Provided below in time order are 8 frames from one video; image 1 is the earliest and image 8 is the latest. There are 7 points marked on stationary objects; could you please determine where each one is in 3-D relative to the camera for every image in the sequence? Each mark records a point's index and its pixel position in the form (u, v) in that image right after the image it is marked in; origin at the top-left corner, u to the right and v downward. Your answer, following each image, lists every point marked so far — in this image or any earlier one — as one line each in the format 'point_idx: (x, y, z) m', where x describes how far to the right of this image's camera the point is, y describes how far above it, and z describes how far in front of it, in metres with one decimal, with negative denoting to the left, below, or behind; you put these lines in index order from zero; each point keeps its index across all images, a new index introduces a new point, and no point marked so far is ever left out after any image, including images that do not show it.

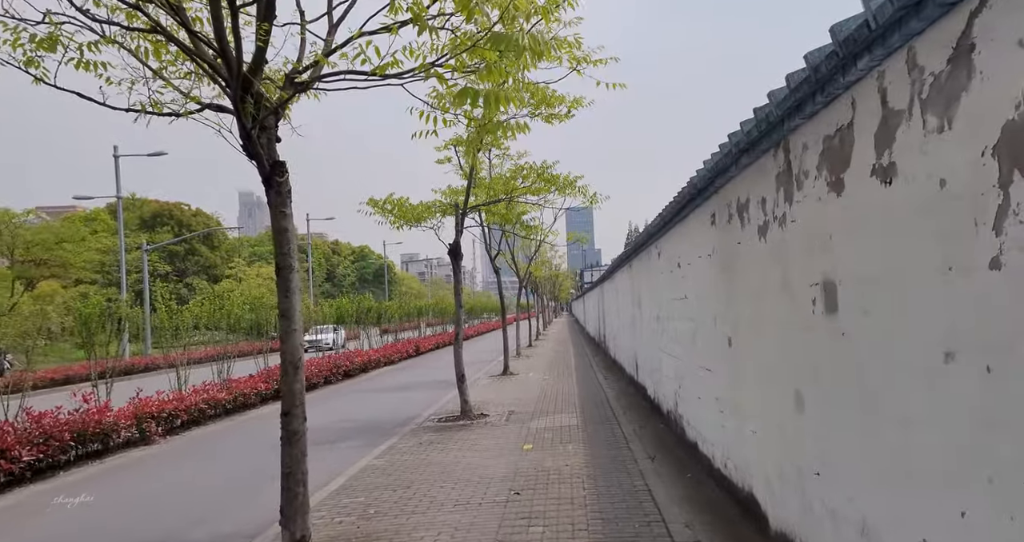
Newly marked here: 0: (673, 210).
0: (+1.6, +0.6, +6.5) m
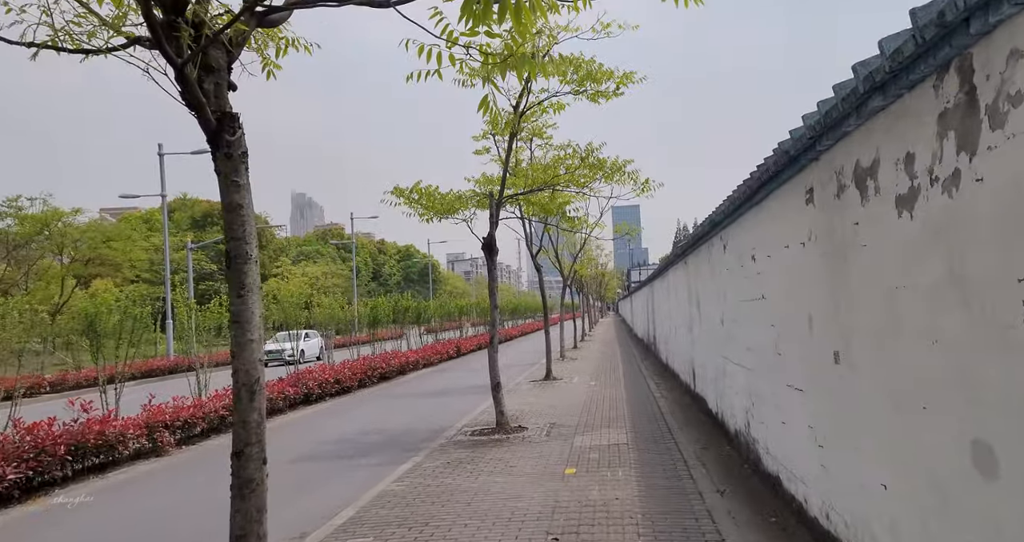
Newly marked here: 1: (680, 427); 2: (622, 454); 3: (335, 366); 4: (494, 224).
0: (+2.0, +0.7, +5.3) m
1: (+2.4, -2.2, +9.0) m
2: (+1.3, -2.2, +7.6) m
3: (-4.5, -2.4, +16.2) m
4: (-0.3, +0.8, +9.9) m
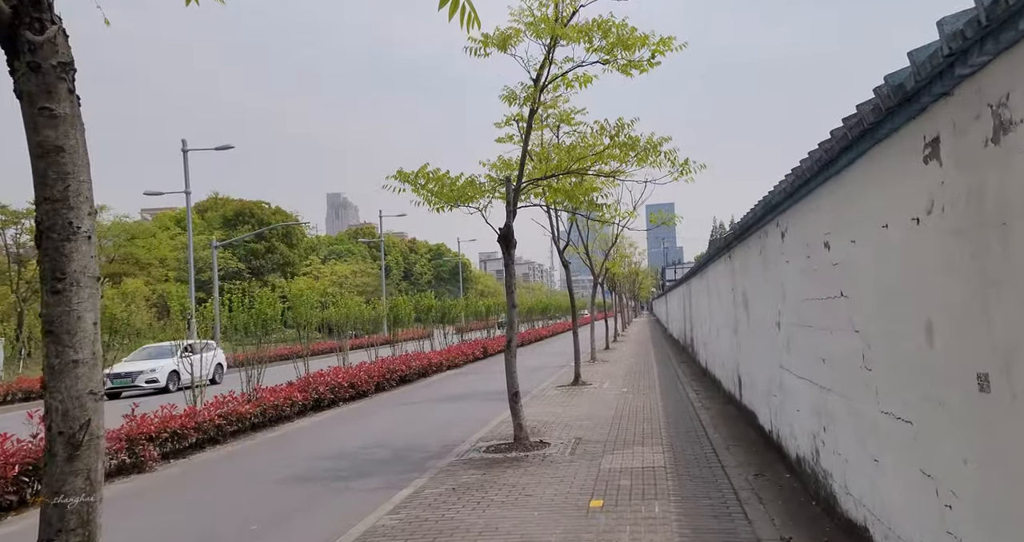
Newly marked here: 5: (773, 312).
0: (+2.0, +0.7, +4.1) m
1: (+2.6, -2.1, +7.8) m
2: (+1.5, -2.1, +6.4) m
3: (-3.9, -2.4, +15.3) m
4: (0.0, +0.8, +8.8) m
5: (+2.8, -0.4, +6.8) m
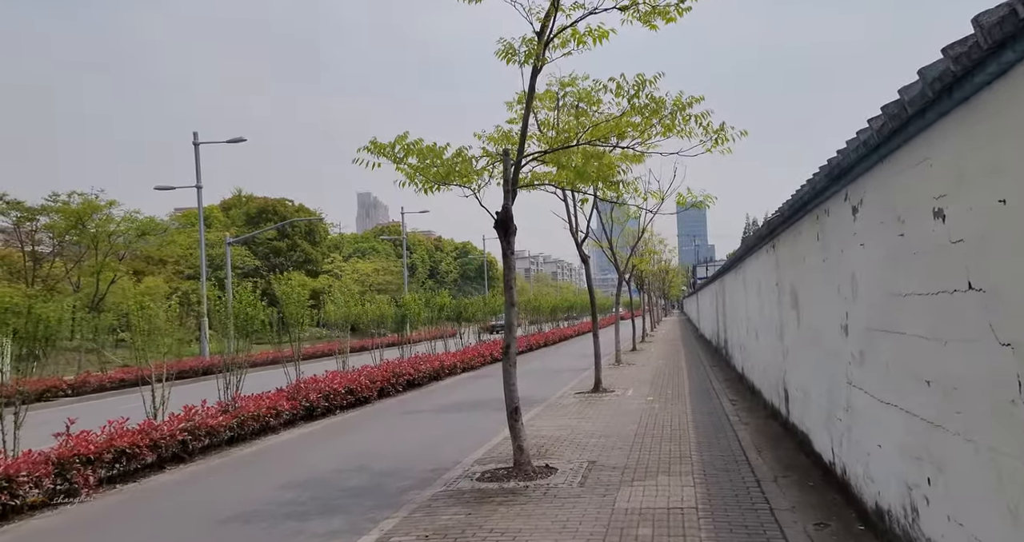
0: (+1.8, +0.8, +2.6) m
1: (+2.6, -2.0, +6.3) m
2: (+1.4, -2.0, +5.0) m
3: (-3.6, -2.3, +14.1) m
4: (0.0, +0.9, +7.4) m
5: (+2.7, -0.4, +5.3) m
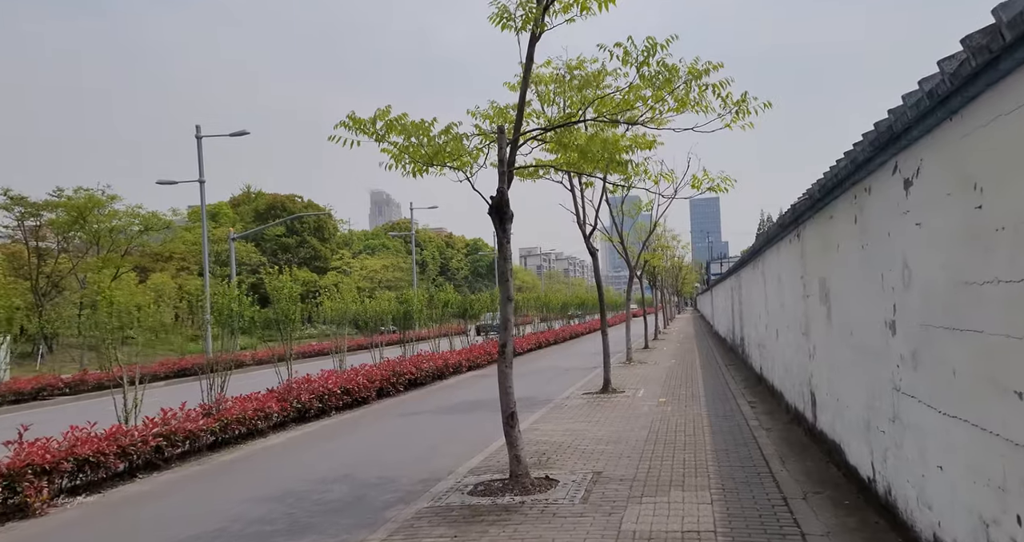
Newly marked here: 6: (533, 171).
0: (+1.7, +0.9, +1.9) m
1: (+2.5, -2.0, +5.5) m
2: (+1.3, -1.9, +4.3) m
3: (-3.5, -2.1, +13.5) m
4: (0.0, +1.0, +6.7) m
5: (+2.6, -0.3, +4.5) m
6: (+0.4, +2.0, +12.5) m
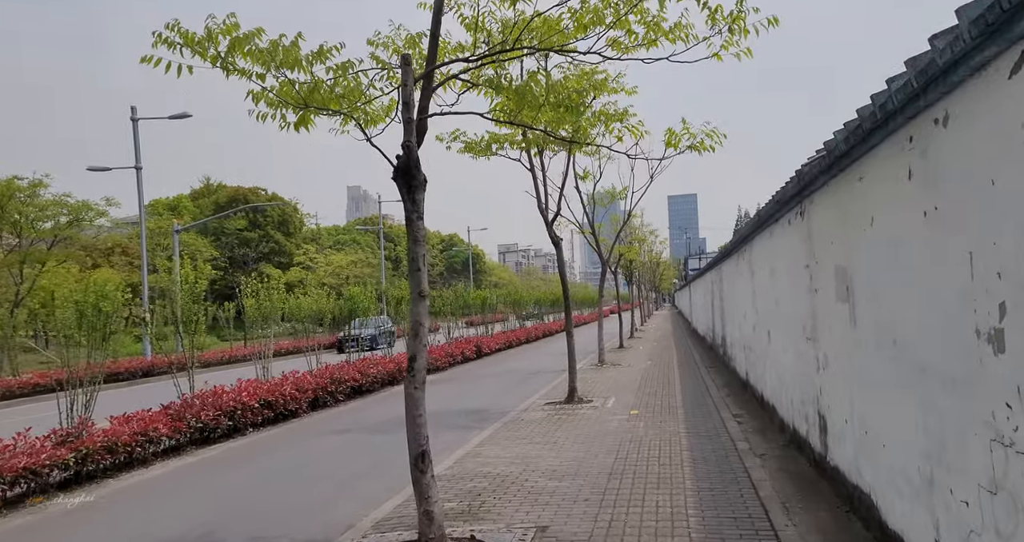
0: (+1.1, +1.0, +0.2) m
1: (+1.9, -1.9, +3.9) m
2: (+0.7, -1.9, +2.6) m
3: (-4.4, -2.0, +11.6) m
4: (-0.7, +1.1, +4.9) m
5: (+2.0, -0.2, +2.9) m
6: (-0.5, +2.1, +10.8) m
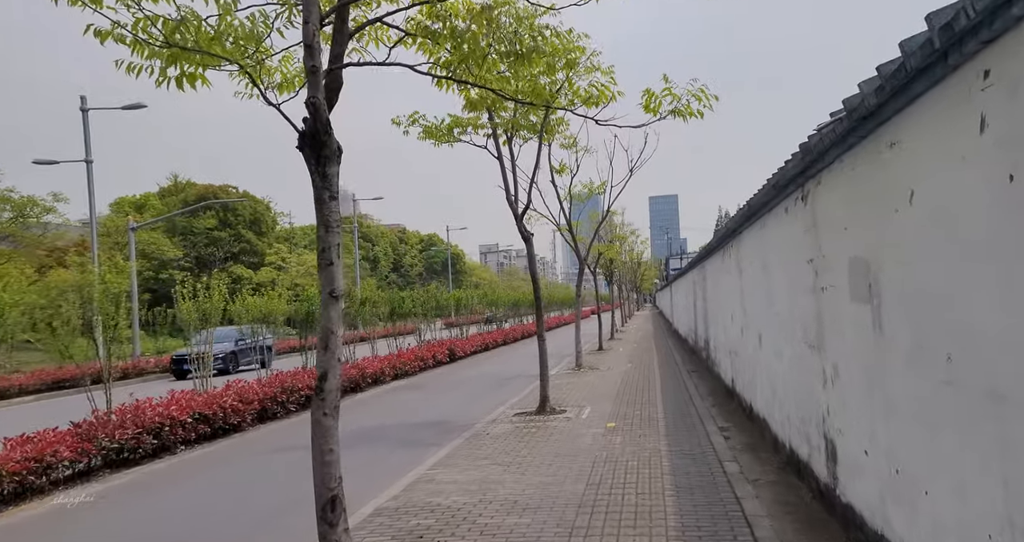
0: (+0.9, +1.0, -0.8) m
1: (+1.6, -1.8, +2.9) m
2: (+0.4, -1.8, +1.6) m
3: (-5.0, -2.0, +10.4) m
4: (-1.1, +1.1, +3.9) m
5: (+1.7, -0.1, +1.9) m
6: (-1.0, +2.1, +9.7) m
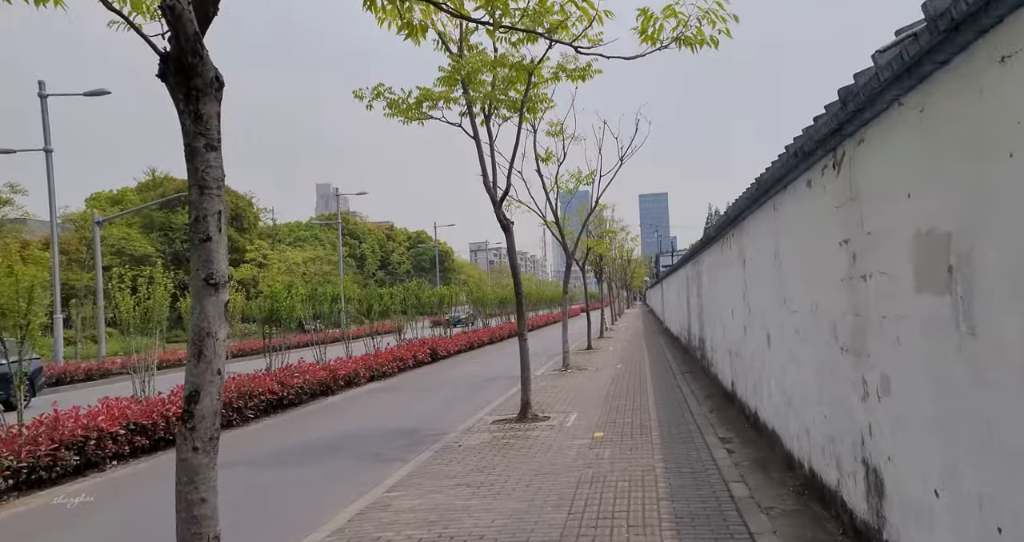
0: (+0.7, +1.1, -1.8) m
1: (+1.3, -1.7, +1.9) m
2: (+0.2, -1.7, +0.5) m
3: (-5.3, -1.9, +9.3) m
4: (-1.3, +1.2, +2.8) m
5: (+1.5, 0.0, +0.9) m
6: (-1.3, +2.2, +8.7) m
